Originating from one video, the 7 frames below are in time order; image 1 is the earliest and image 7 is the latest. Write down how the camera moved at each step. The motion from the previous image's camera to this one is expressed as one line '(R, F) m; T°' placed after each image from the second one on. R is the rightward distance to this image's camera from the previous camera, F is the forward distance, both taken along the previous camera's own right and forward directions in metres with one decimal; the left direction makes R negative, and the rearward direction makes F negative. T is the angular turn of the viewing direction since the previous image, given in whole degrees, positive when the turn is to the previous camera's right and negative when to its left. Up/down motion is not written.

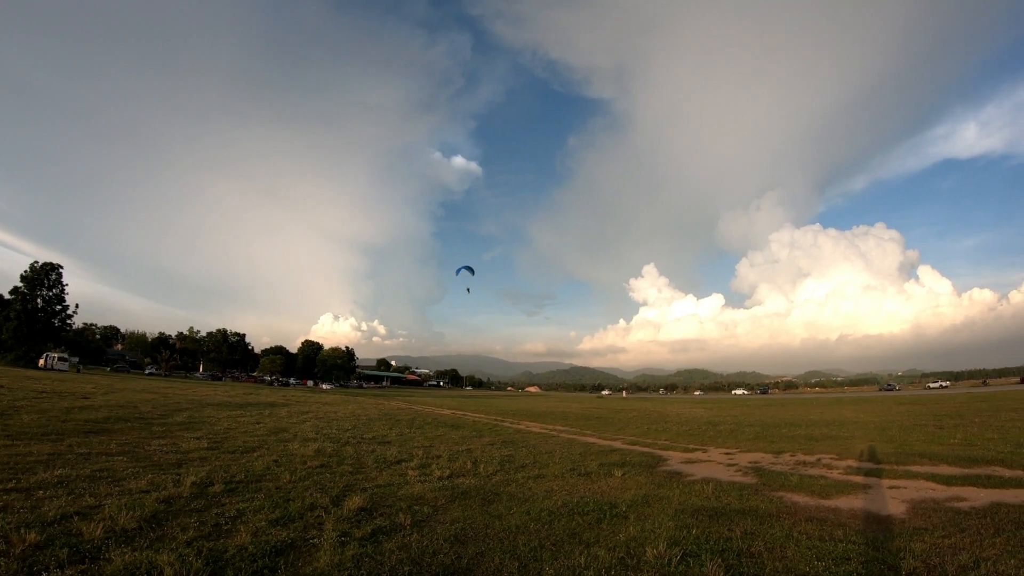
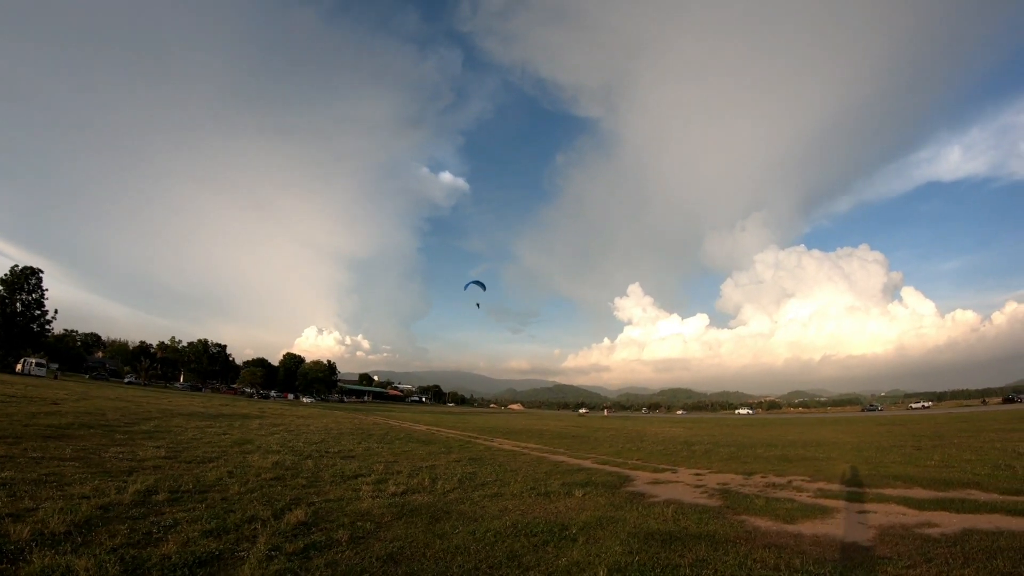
(+1.0, +0.8) m; +1°
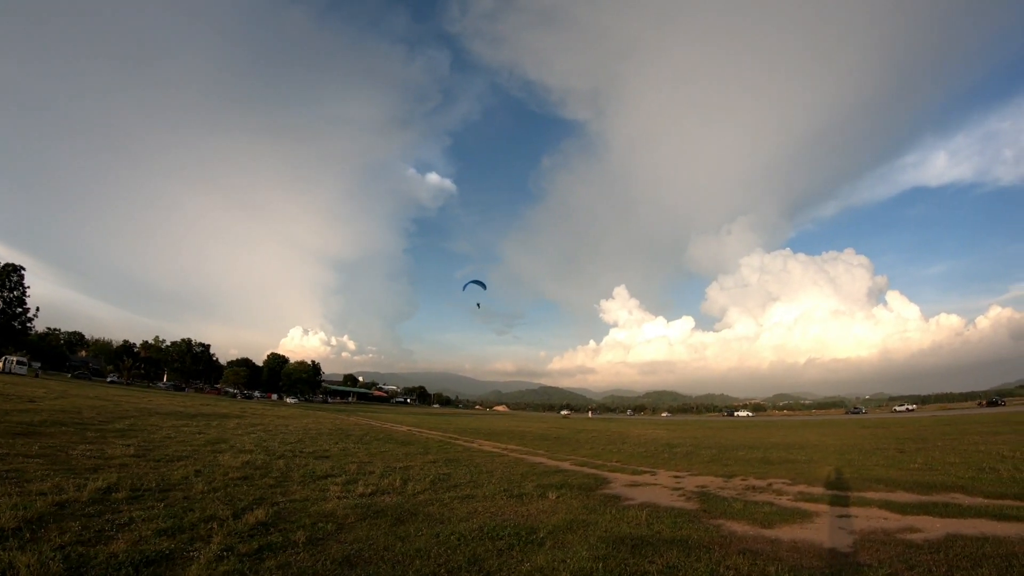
(+0.5, +0.7) m; +1°
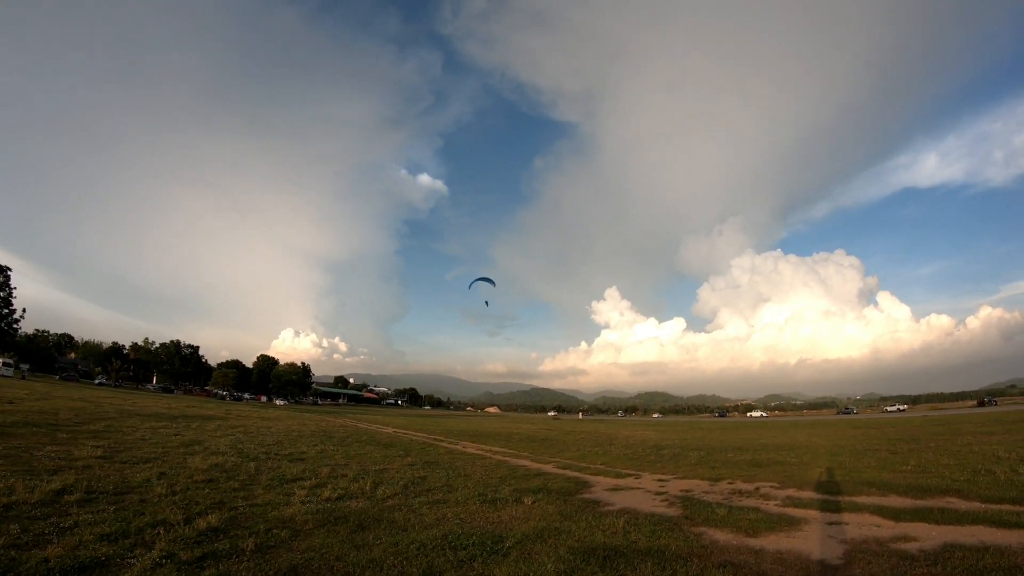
(+0.6, +0.9) m; +1°
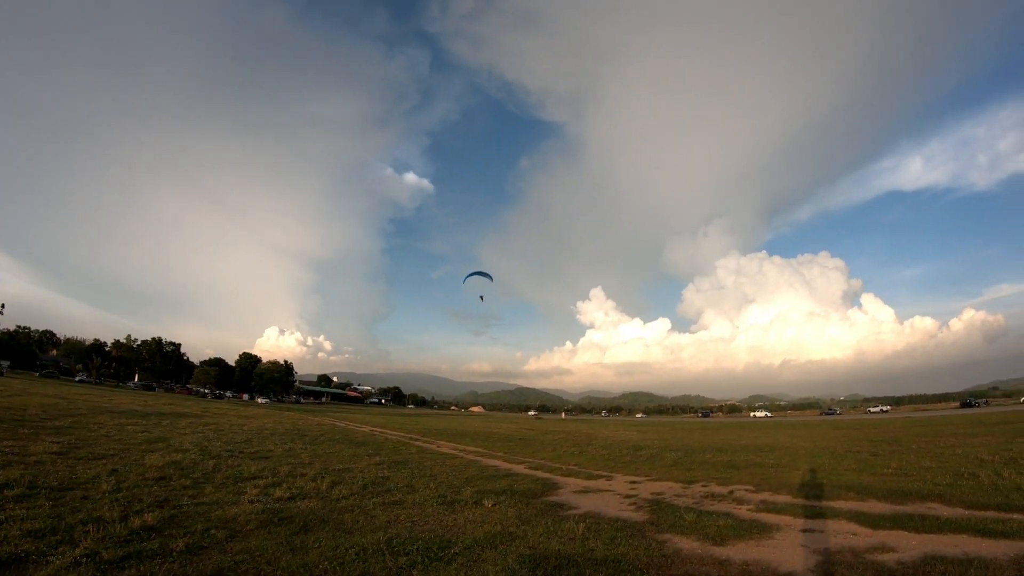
(+0.8, +0.9) m; +1°
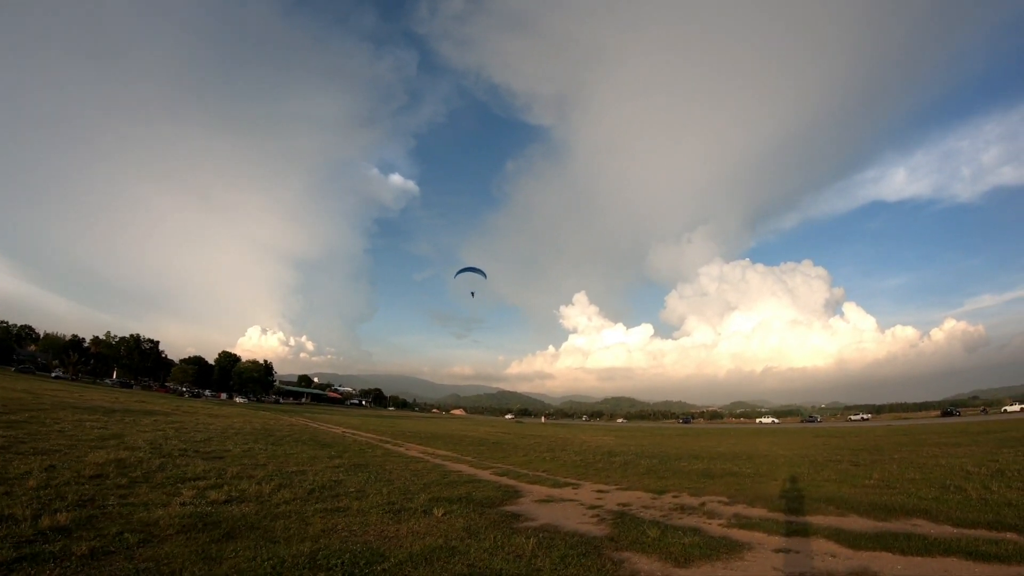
(+0.8, +1.1) m; +2°
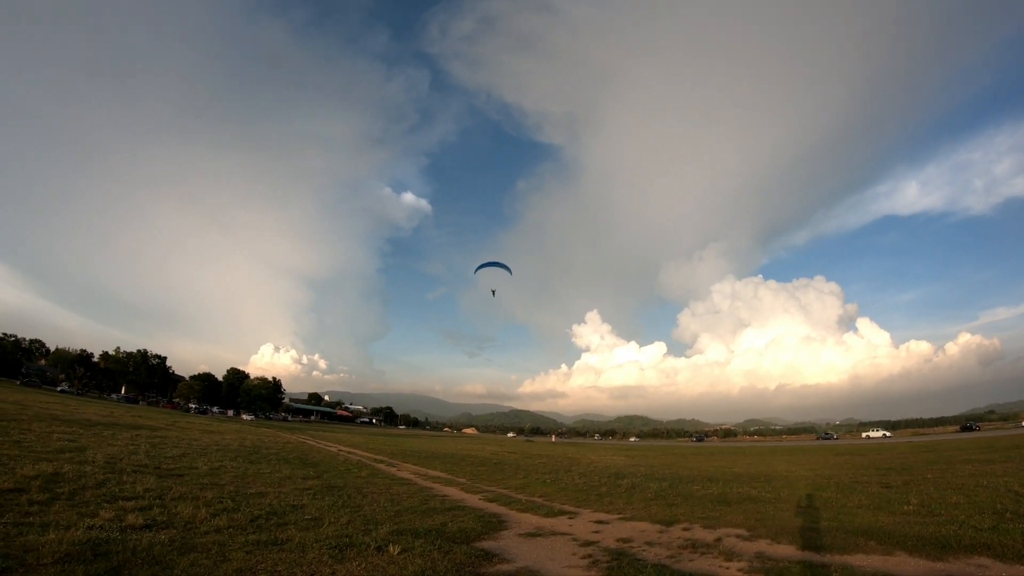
(+0.9, +2.1) m; -2°
